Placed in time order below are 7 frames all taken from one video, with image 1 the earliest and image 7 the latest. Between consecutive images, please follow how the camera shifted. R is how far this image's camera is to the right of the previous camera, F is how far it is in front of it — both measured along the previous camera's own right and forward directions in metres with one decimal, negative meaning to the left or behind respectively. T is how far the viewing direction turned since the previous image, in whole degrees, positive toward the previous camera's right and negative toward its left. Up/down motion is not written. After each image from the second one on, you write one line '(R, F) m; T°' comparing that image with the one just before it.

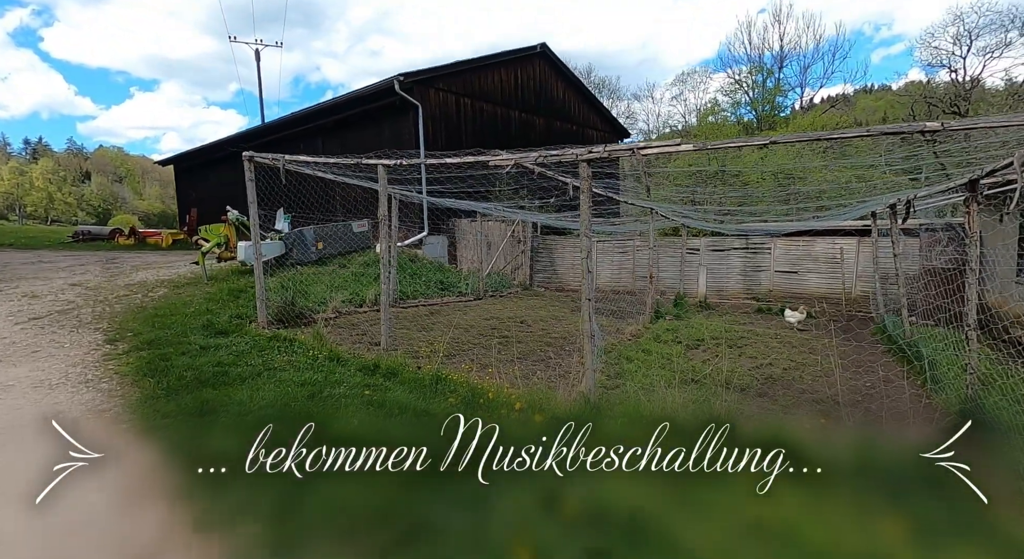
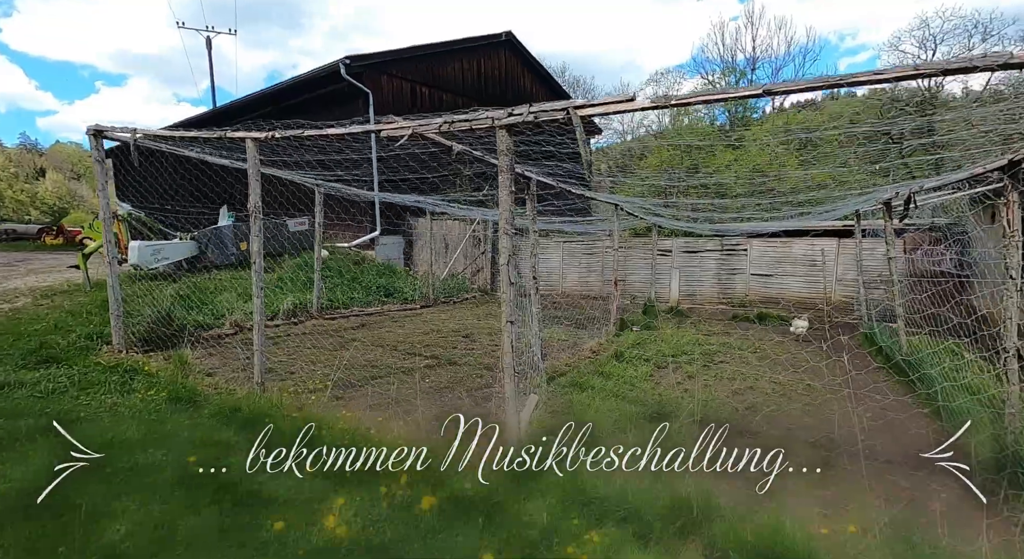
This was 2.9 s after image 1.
(+0.4, +1.0) m; +2°
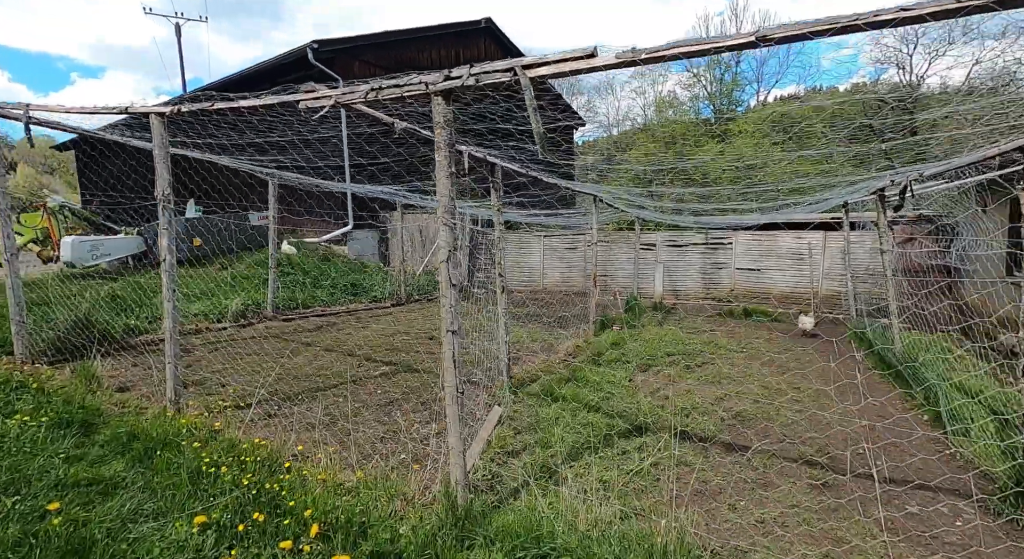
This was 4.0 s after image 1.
(+0.2, +0.4) m; +1°
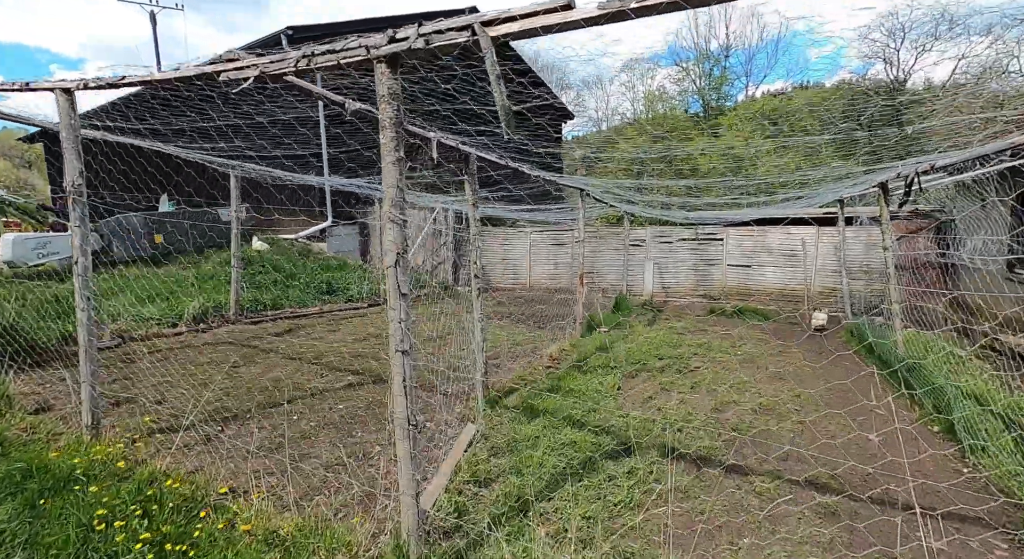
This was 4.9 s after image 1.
(+0.1, +0.4) m; +1°
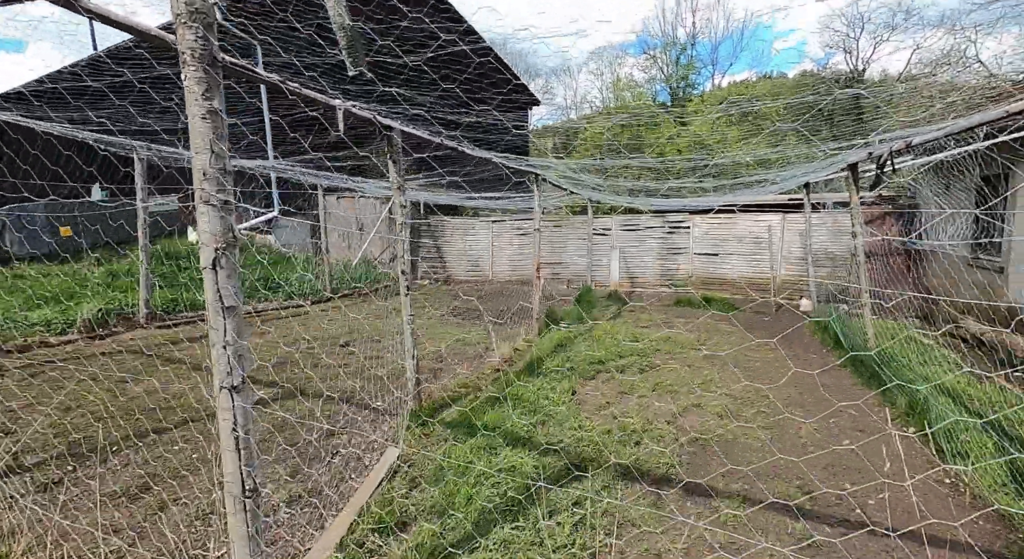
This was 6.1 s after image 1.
(+0.2, +0.5) m; +3°
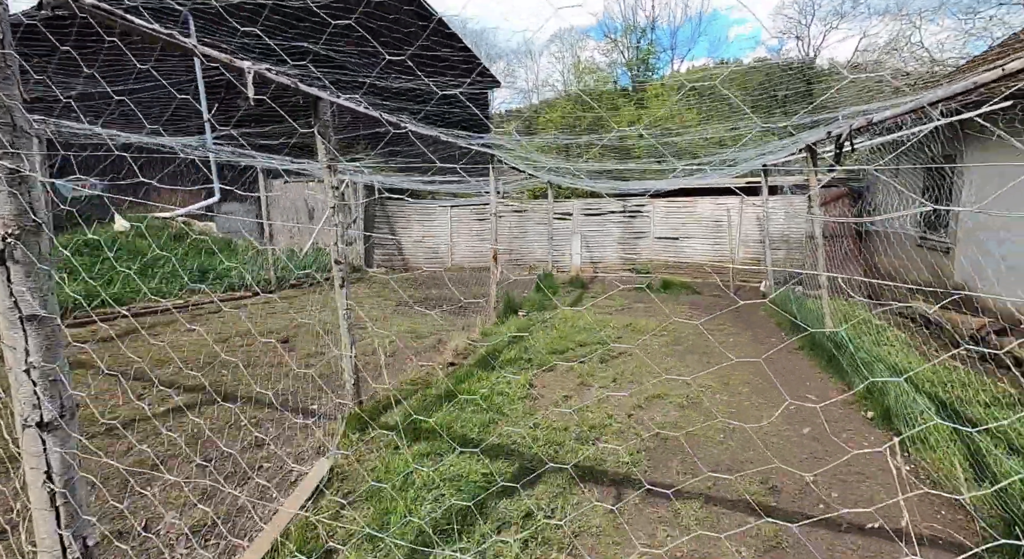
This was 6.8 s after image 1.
(+0.1, +0.3) m; +3°
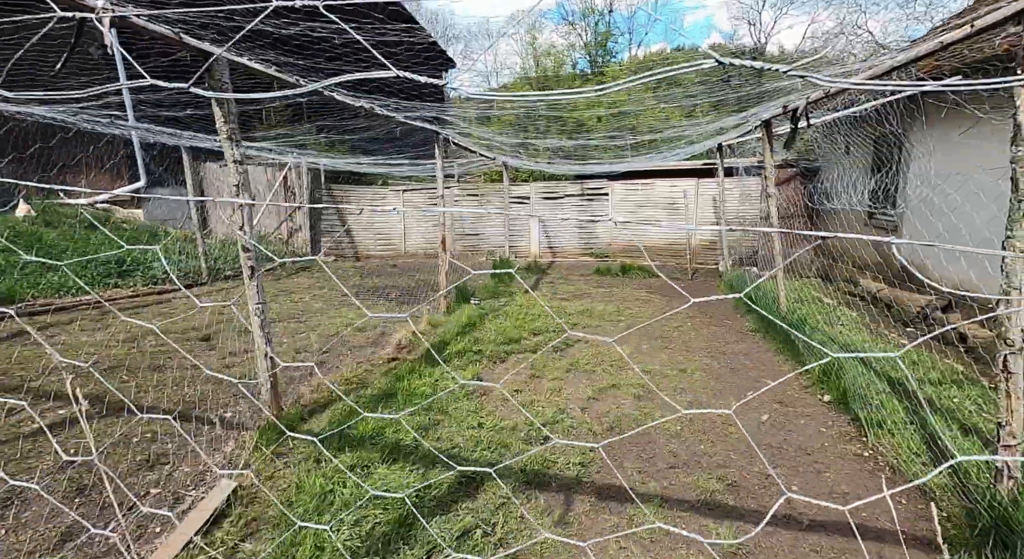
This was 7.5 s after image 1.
(+0.1, +0.3) m; +4°
